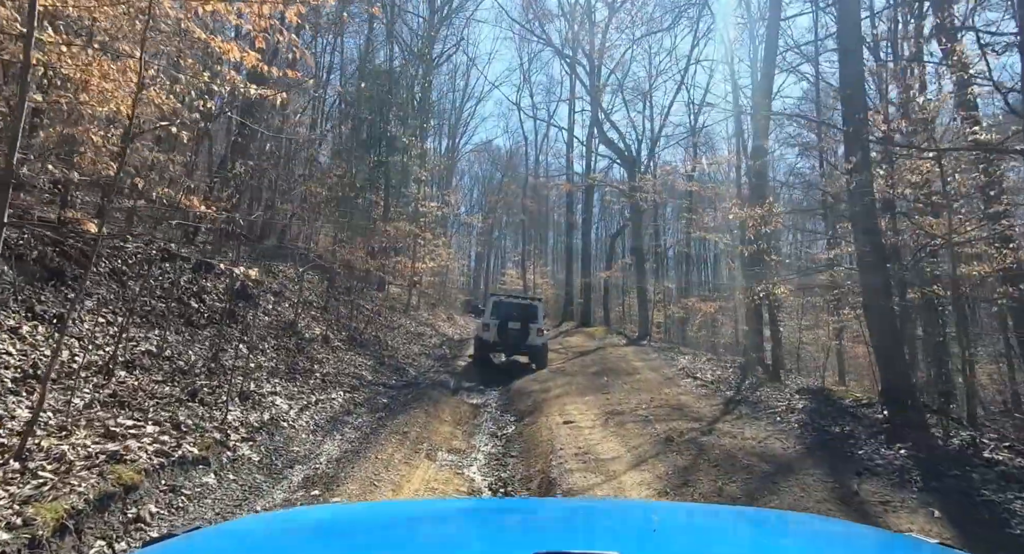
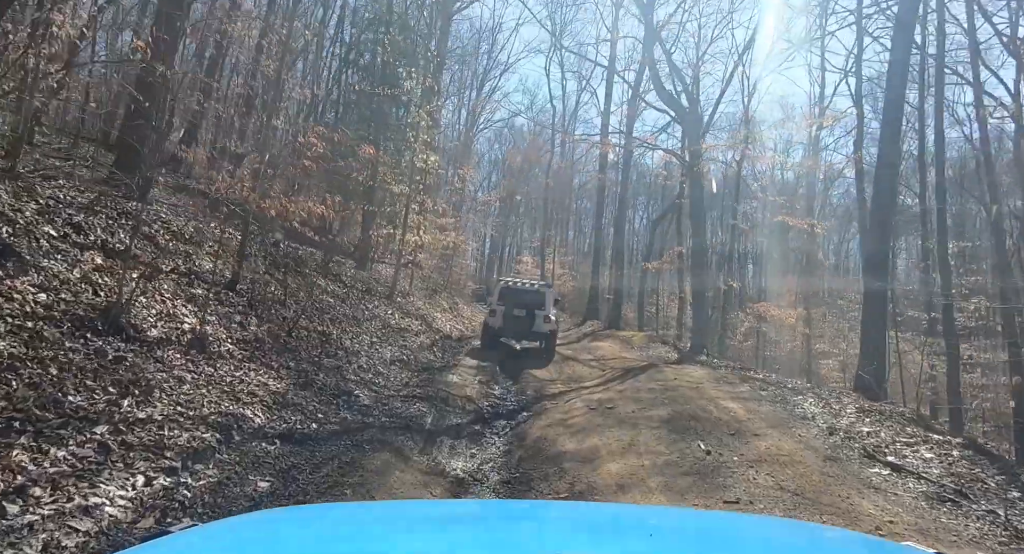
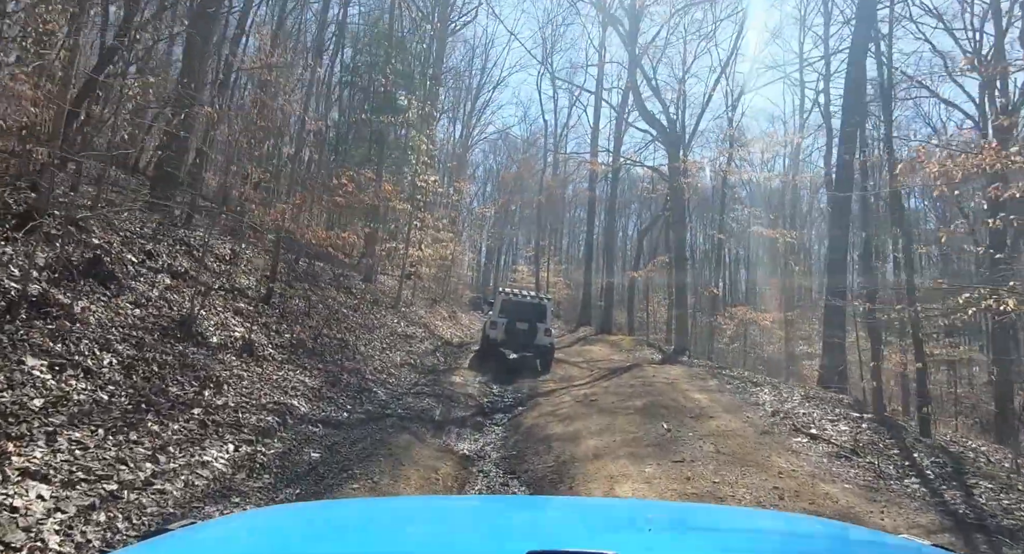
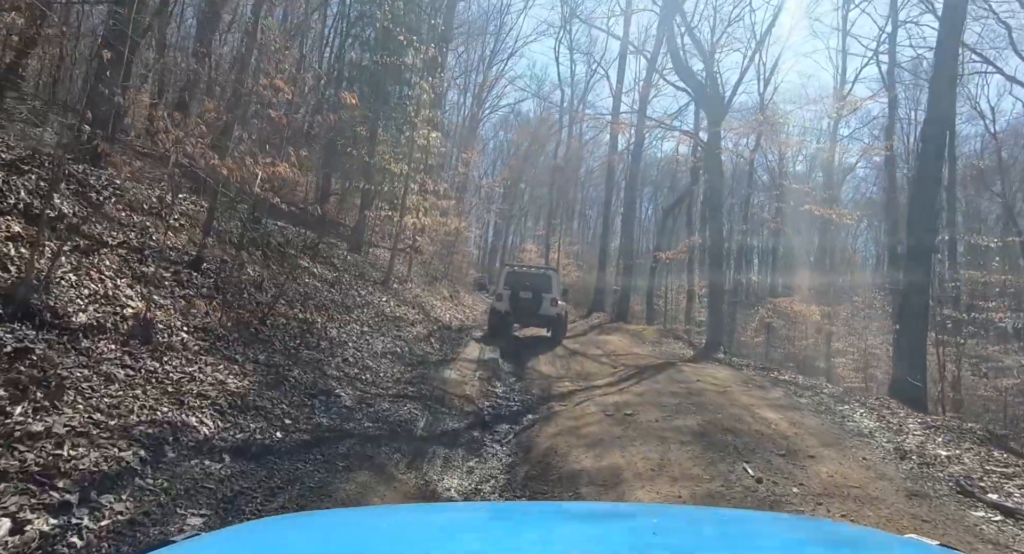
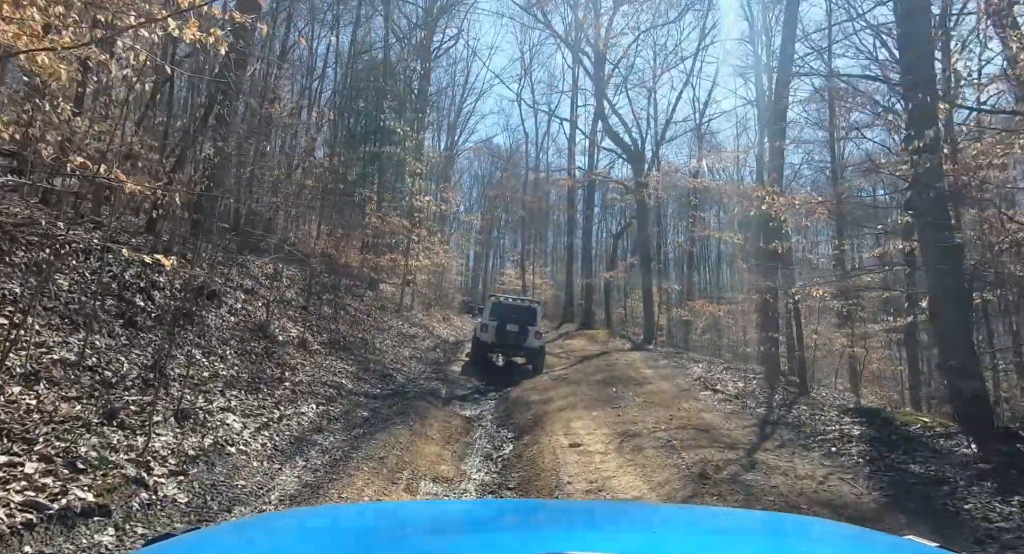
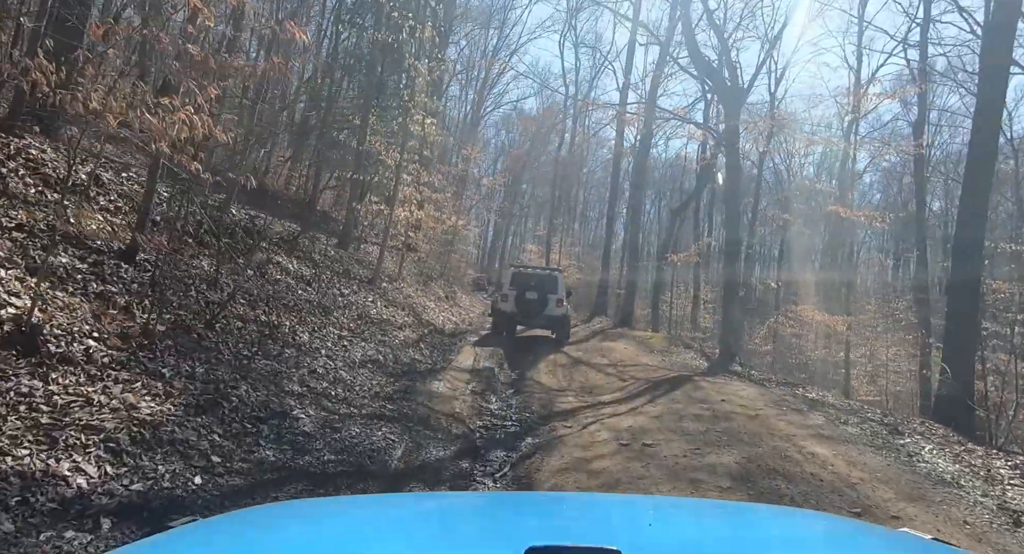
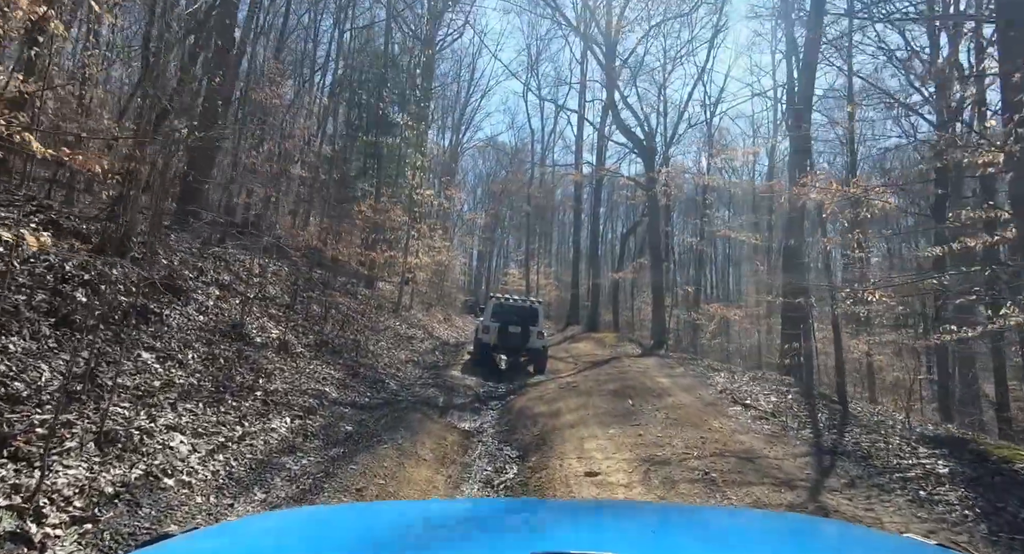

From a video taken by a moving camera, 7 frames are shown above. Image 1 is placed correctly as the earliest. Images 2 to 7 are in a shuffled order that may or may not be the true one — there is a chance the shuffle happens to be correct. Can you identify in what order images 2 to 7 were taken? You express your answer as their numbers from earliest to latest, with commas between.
5, 7, 3, 2, 4, 6
